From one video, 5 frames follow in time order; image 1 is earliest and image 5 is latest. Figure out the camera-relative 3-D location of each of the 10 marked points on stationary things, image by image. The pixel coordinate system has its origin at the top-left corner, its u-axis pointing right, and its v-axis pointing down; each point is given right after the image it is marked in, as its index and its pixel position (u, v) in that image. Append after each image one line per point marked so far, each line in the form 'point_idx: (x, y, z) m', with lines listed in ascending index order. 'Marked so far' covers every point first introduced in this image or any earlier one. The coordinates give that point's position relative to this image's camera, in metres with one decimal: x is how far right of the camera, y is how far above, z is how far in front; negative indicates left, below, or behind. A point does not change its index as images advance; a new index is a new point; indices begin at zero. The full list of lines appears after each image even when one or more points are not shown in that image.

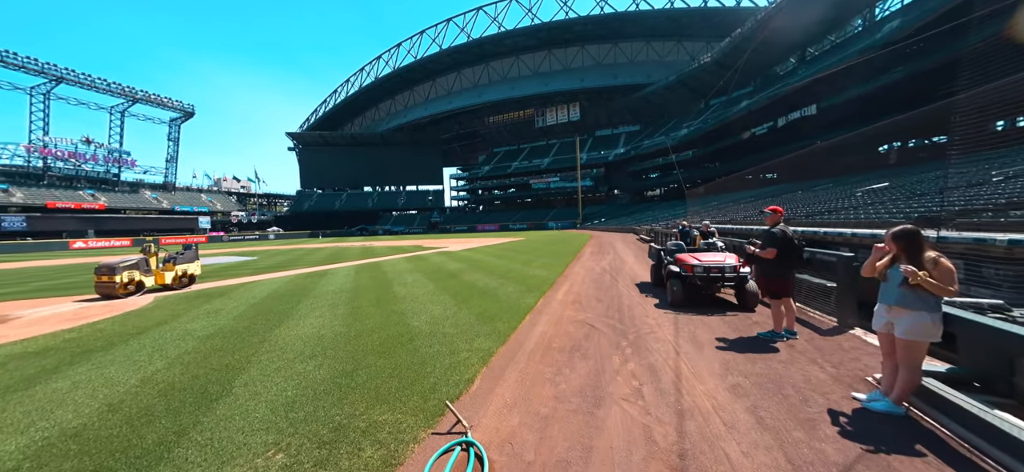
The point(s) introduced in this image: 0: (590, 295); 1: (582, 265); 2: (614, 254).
0: (+1.8, -1.4, +7.4) m
1: (+2.7, -1.2, +12.5) m
2: (+5.0, -0.9, +15.8) m
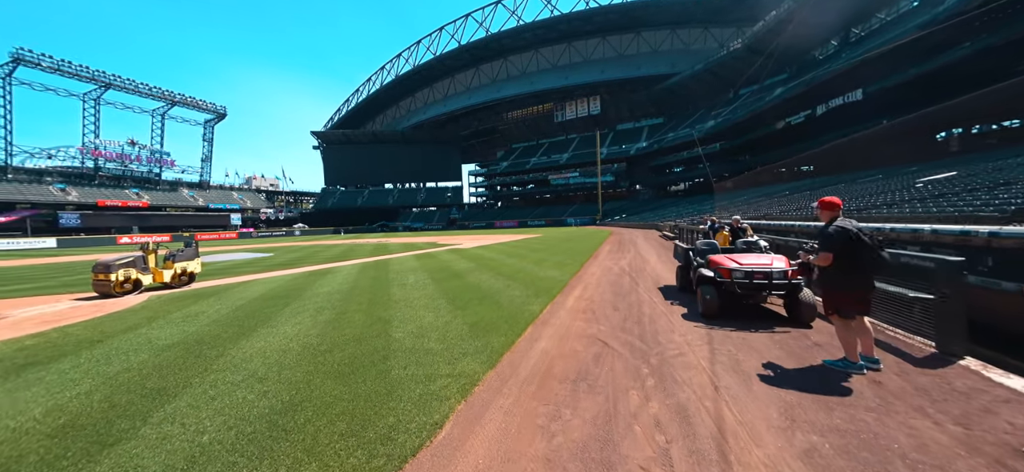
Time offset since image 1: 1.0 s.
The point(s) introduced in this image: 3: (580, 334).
0: (+1.9, -1.3, +6.5) m
1: (+3.1, -1.0, +11.5) m
2: (+5.6, -0.8, +14.6) m
3: (+1.0, -1.4, +4.6) m
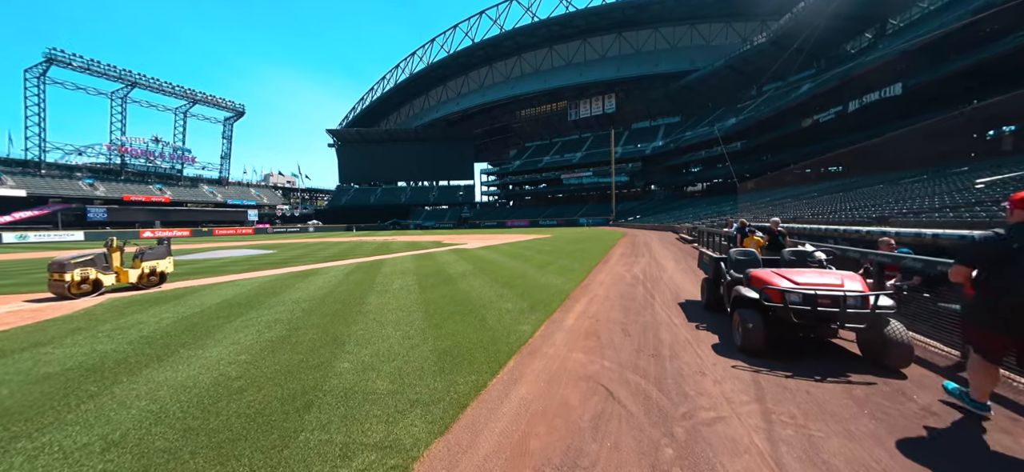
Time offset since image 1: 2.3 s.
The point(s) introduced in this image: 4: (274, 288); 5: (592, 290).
0: (+1.7, -1.4, +5.3) m
1: (+3.1, -1.1, +10.3) m
2: (+5.7, -0.9, +13.3) m
3: (+0.7, -1.5, +3.4) m
4: (-6.2, -1.4, +8.3) m
5: (+1.9, -1.3, +7.6) m
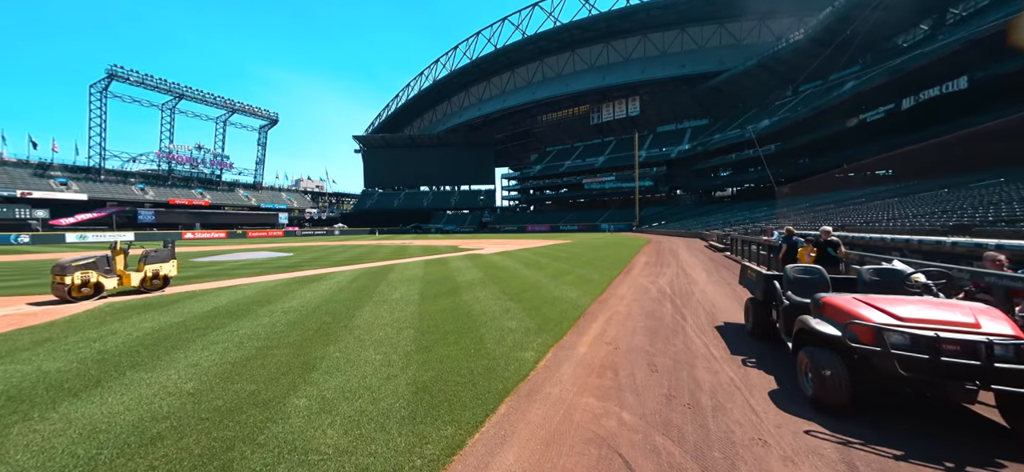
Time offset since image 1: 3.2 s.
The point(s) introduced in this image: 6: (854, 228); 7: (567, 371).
0: (+1.7, -1.5, +4.4) m
1: (+3.4, -1.4, +9.2) m
2: (+6.2, -1.2, +12.1) m
3: (+0.6, -1.6, +2.6) m
4: (-6.0, -1.5, +7.9) m
5: (+2.1, -1.5, +6.7) m
6: (+20.8, +0.5, +19.4) m
7: (+0.7, -1.6, +3.8) m
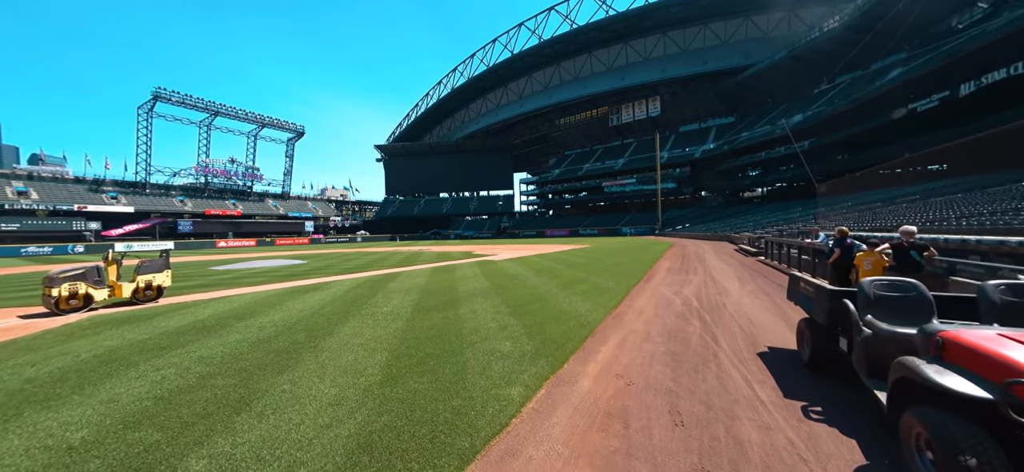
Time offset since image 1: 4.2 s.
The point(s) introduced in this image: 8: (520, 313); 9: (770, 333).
0: (+1.5, -1.6, +3.4) m
1: (+3.6, -1.5, +8.2) m
2: (+6.5, -1.3, +10.9) m
3: (+0.3, -1.6, +1.7) m
4: (-5.9, -1.7, +7.4) m
5: (+2.1, -1.5, +5.7) m
6: (+21.5, +0.5, +17.2) m
7: (+0.4, -1.6, +2.9) m
8: (+0.2, -1.6, +6.6) m
9: (+4.0, -1.5, +4.9) m
